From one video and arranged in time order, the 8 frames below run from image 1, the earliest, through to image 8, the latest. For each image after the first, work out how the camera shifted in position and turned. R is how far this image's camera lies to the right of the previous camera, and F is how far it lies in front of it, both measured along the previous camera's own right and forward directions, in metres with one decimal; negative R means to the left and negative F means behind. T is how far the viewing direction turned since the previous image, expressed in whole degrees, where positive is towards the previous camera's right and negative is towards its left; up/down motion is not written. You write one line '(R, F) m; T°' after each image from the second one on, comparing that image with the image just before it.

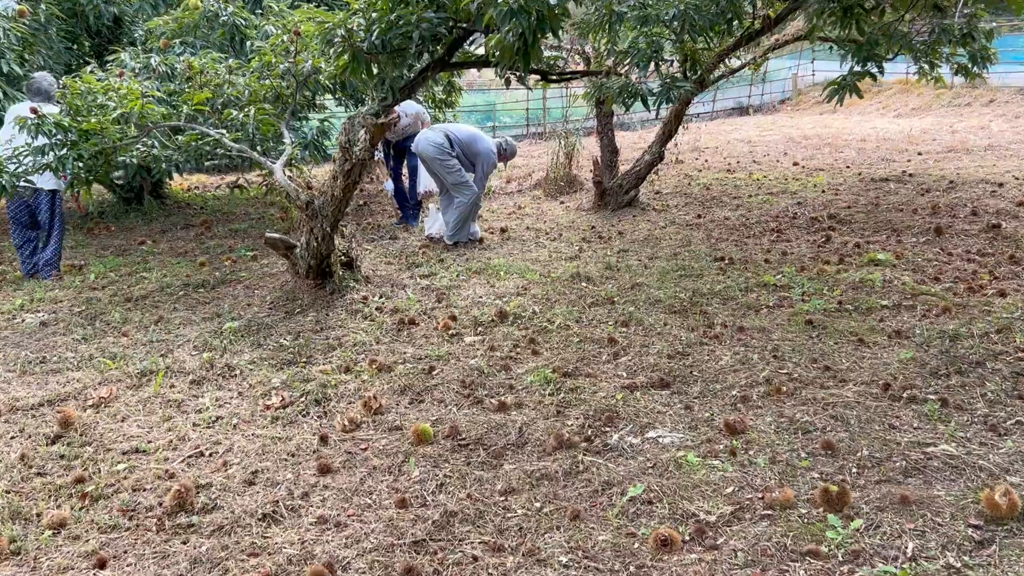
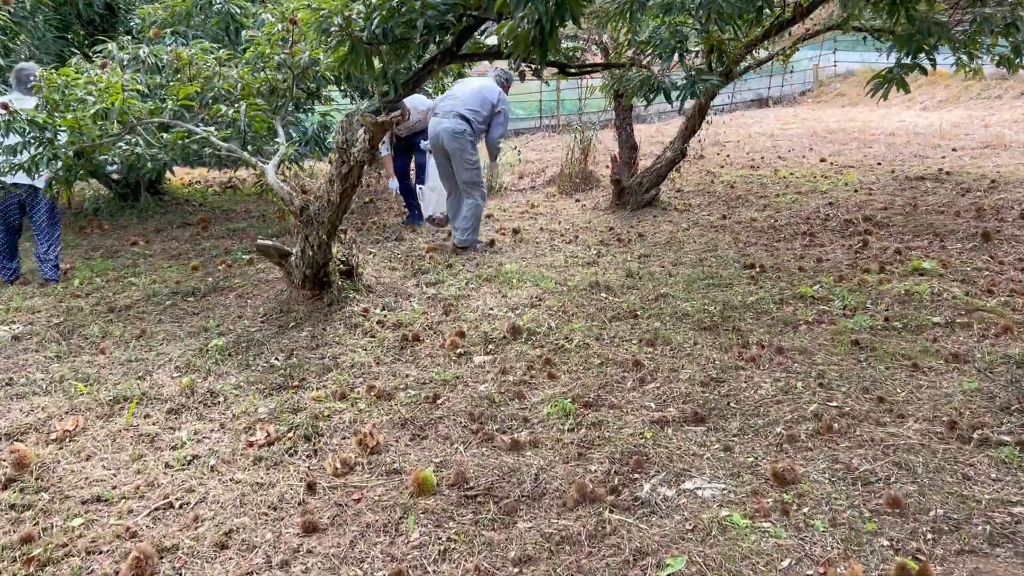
(0.0, +0.4) m; -1°
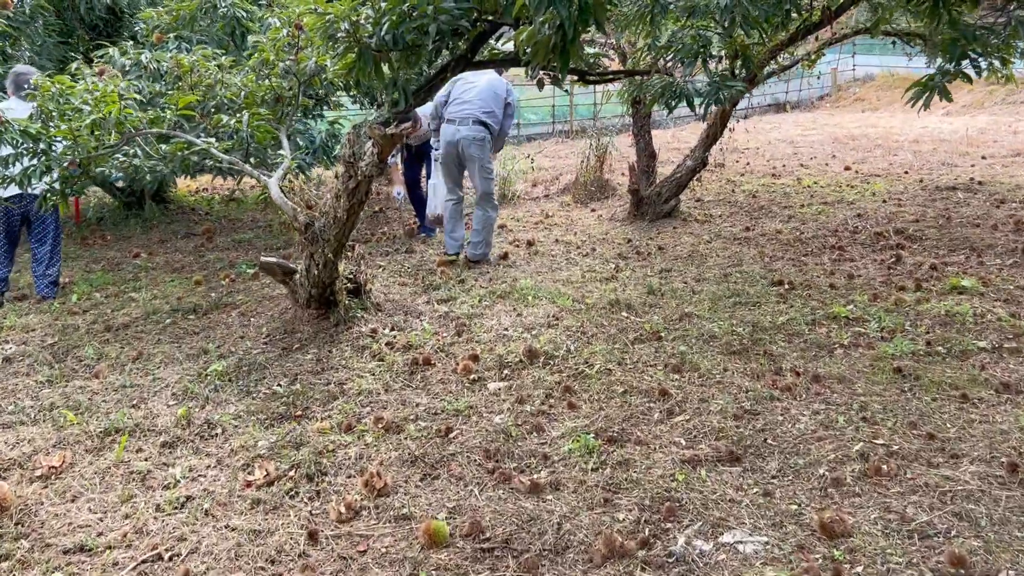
(0.0, +0.2) m; -1°
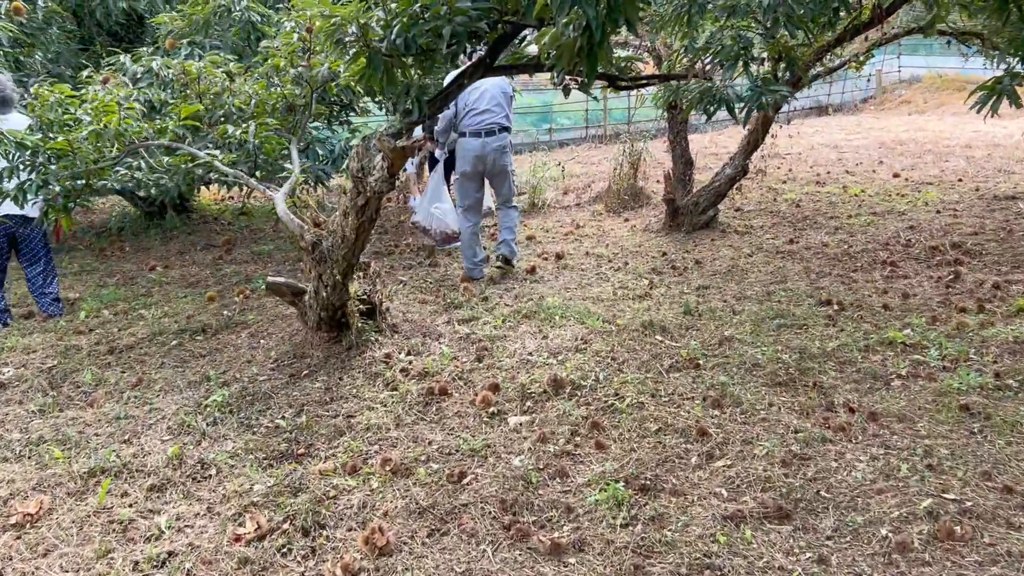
(0.0, +0.3) m; -2°
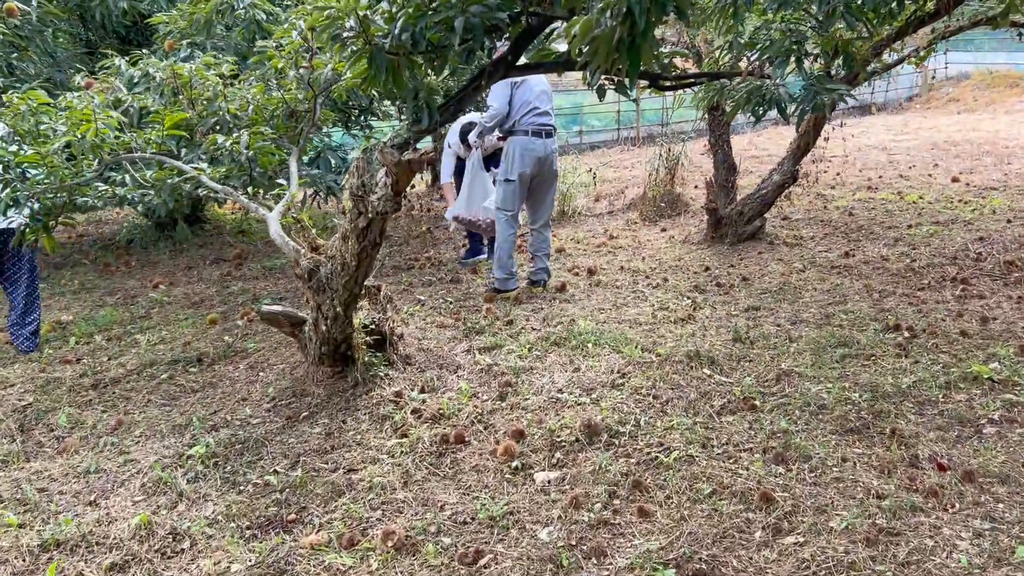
(0.0, +0.4) m; -2°
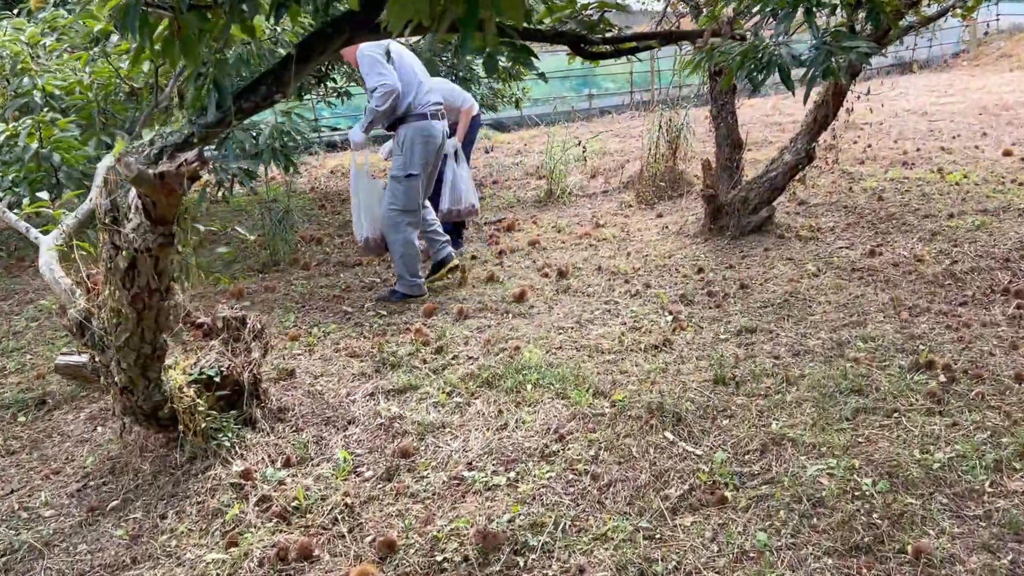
(+0.4, +0.9) m; -2°
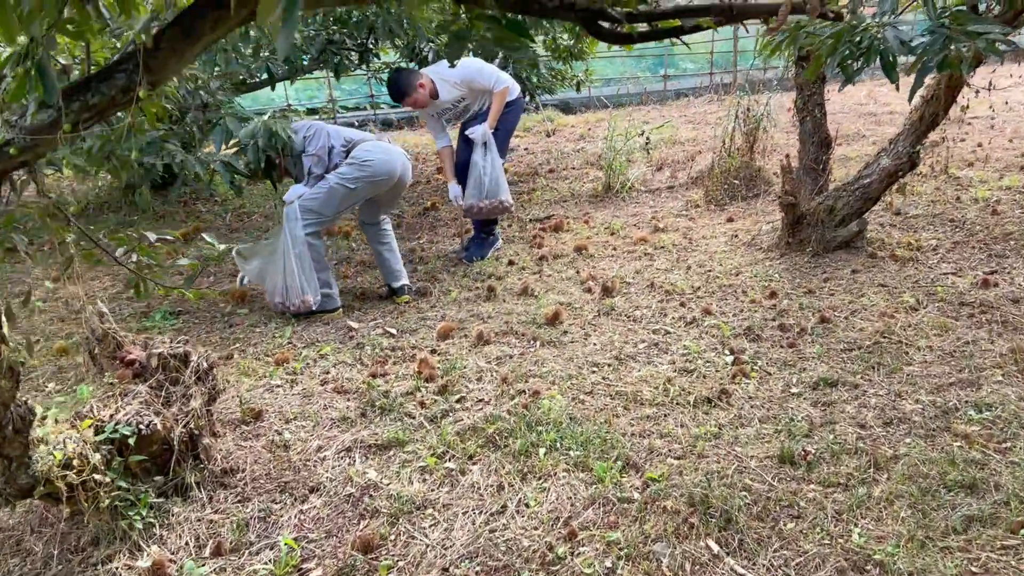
(+0.1, +0.6) m; -5°
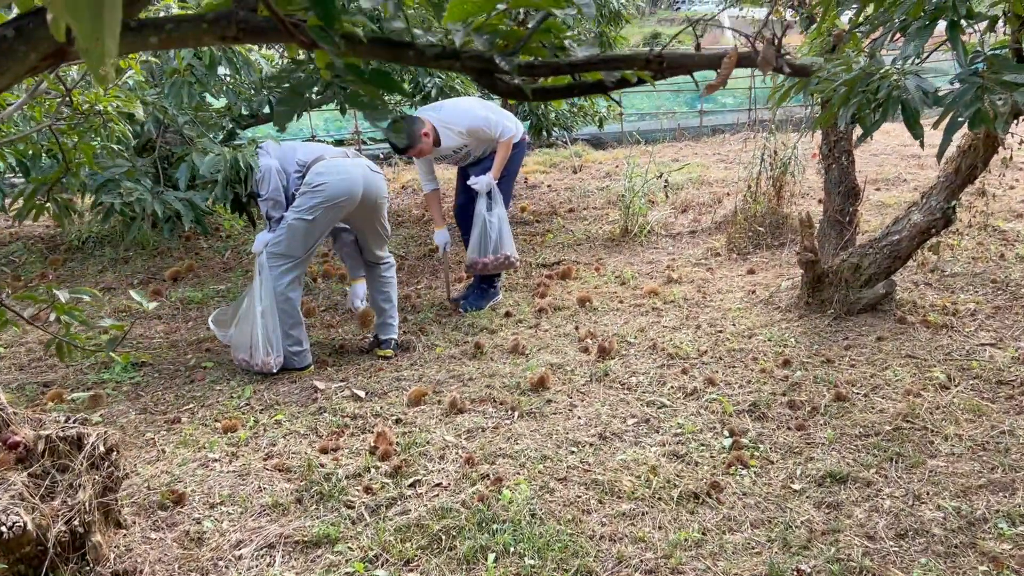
(+0.2, +0.3) m; -3°
